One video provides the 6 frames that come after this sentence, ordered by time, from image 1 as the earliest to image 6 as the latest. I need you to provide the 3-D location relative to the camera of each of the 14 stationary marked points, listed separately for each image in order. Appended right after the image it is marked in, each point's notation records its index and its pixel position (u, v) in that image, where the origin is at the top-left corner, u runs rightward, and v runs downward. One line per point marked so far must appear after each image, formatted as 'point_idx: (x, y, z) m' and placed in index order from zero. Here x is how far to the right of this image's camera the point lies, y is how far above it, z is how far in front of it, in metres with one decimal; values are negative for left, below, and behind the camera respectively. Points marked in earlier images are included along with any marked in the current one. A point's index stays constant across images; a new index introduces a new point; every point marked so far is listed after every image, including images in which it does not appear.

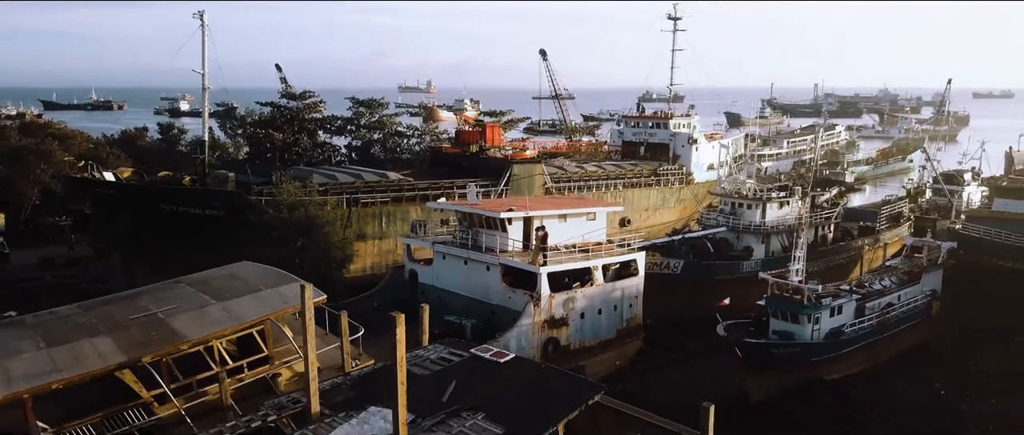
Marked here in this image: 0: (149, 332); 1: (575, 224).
0: (-3.1, -1.0, +6.0) m
1: (+1.2, -0.1, +12.6) m
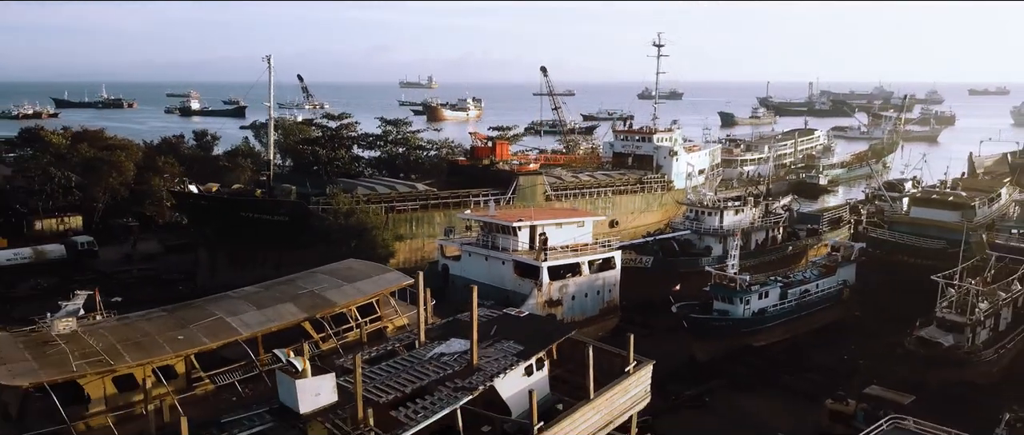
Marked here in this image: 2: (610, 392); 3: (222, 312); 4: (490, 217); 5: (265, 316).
0: (-2.9, -1.2, +10.2) m
1: (+1.4, -0.3, +16.8) m
2: (+1.2, -2.2, +8.8) m
3: (-4.1, -1.3, +9.8) m
4: (-0.5, 0.0, +16.4) m
5: (-3.4, -1.3, +9.6) m
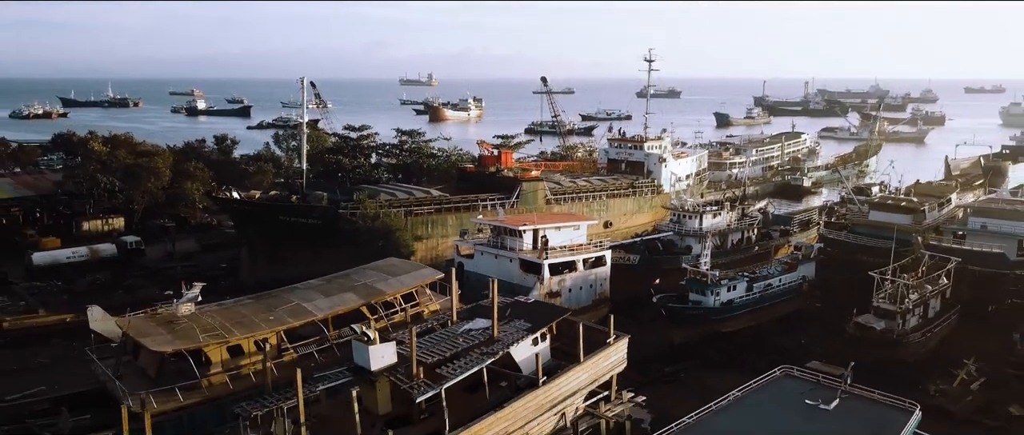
0: (-2.7, -1.4, +13.0) m
1: (+1.5, -0.4, +19.7) m
2: (+1.4, -2.3, +11.7) m
3: (-3.9, -1.5, +12.7) m
4: (-0.4, -0.1, +19.3) m
5: (-3.2, -1.5, +12.5) m
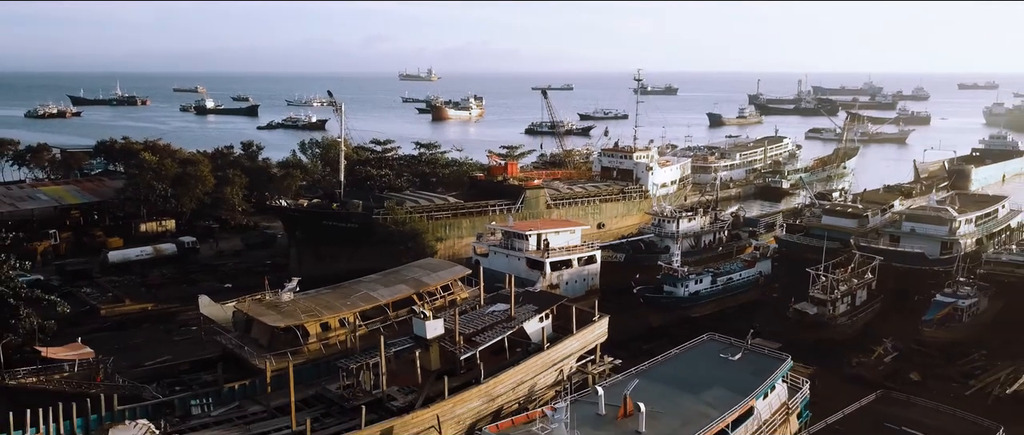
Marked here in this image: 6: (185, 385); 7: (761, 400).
0: (-2.4, -1.6, +17.4) m
1: (+1.8, -0.6, +24.0) m
2: (+1.7, -2.6, +16.1) m
3: (-3.6, -1.8, +17.0) m
4: (-0.1, -0.3, +23.7) m
5: (-3.0, -1.8, +16.8) m
6: (-6.9, -3.5, +14.6) m
7: (+4.3, -3.1, +12.0) m
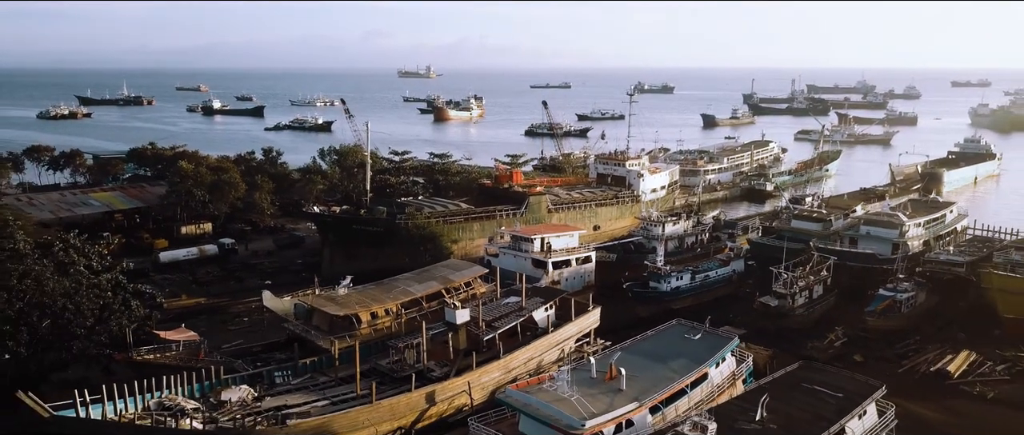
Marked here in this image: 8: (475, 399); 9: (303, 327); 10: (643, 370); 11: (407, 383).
0: (-2.1, -1.9, +21.3) m
1: (+2.1, -0.9, +27.9) m
2: (+2.0, -2.9, +20.1) m
3: (-3.3, -2.0, +20.9) m
4: (+0.2, -0.6, +27.6) m
5: (-2.7, -2.1, +20.7) m
6: (-6.6, -3.8, +18.5) m
7: (+4.6, -3.4, +15.9) m
8: (-0.9, -4.5, +17.4) m
9: (-5.9, -3.1, +19.5) m
10: (+2.9, -3.4, +15.4) m
11: (-2.6, -4.1, +17.2) m
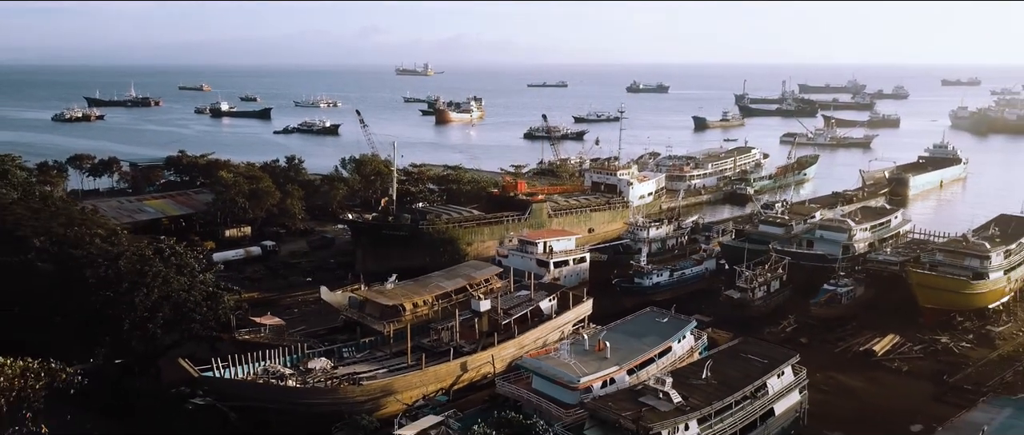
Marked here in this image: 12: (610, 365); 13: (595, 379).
0: (-1.7, -2.3, +26.7) m
1: (+2.4, -1.2, +33.3) m
2: (+2.4, -3.3, +25.4) m
3: (-2.9, -2.4, +26.3) m
4: (+0.6, -0.9, +32.9) m
5: (-2.3, -2.5, +26.1) m
6: (-6.2, -4.2, +23.8) m
7: (+5.0, -3.8, +21.2) m
8: (-0.5, -4.9, +22.7) m
9: (-5.5, -3.5, +24.8) m
10: (+3.3, -3.8, +20.7) m
11: (-2.2, -4.5, +22.5) m
12: (+2.7, -4.1, +19.4) m
13: (+2.2, -4.3, +18.6) m
